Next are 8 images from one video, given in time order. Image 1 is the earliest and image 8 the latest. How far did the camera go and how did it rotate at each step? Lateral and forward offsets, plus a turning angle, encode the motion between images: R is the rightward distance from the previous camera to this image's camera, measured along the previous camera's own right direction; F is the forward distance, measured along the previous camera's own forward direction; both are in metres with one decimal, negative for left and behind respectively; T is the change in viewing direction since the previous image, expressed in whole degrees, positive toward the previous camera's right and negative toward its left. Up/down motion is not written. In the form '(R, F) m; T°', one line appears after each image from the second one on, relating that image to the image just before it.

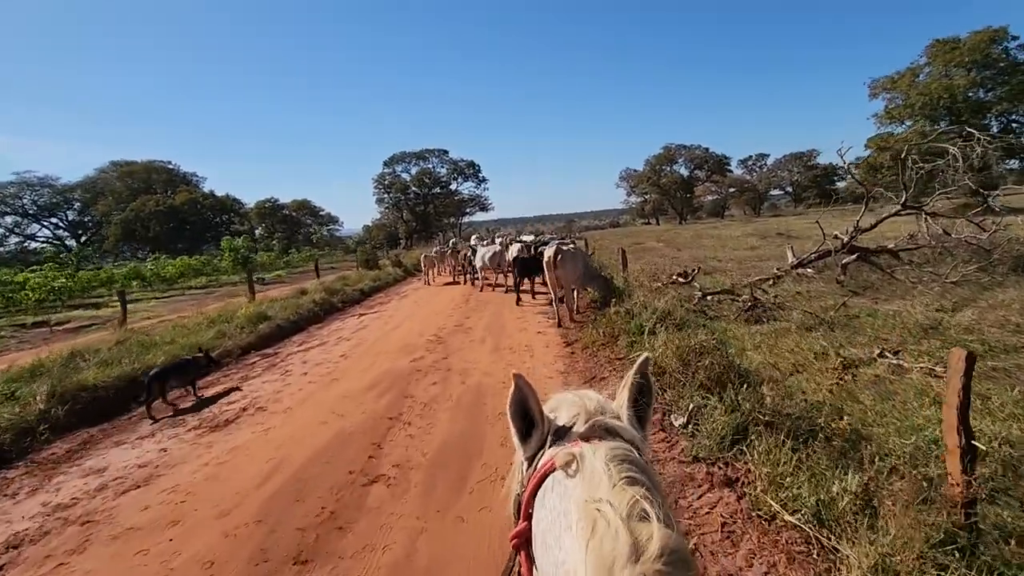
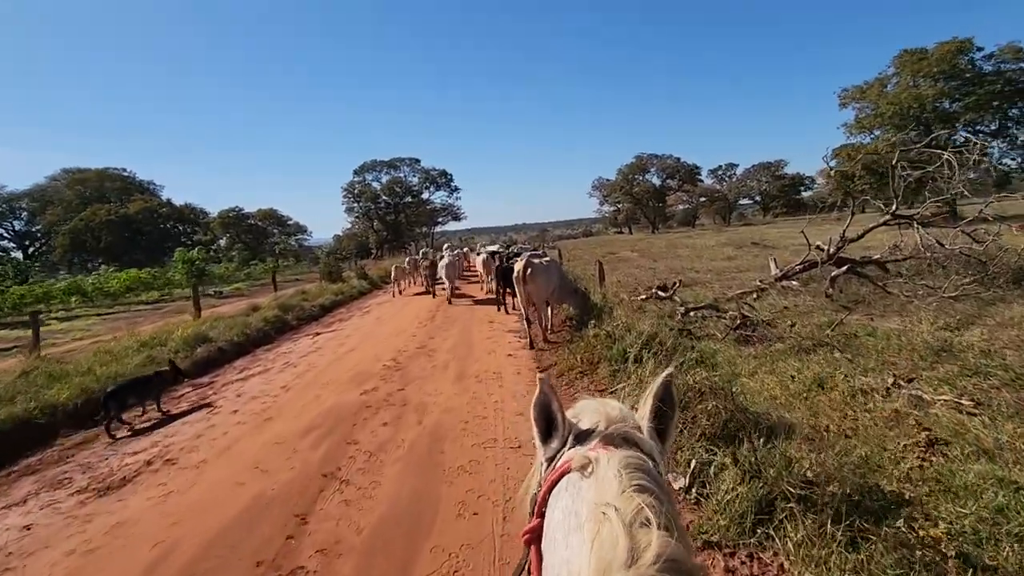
(+0.1, +1.1) m; +3°
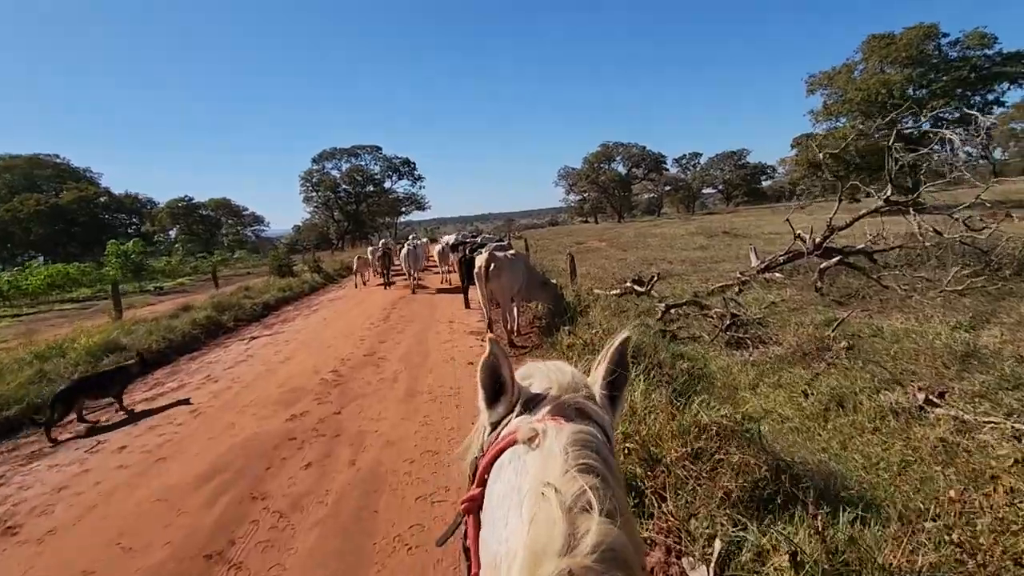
(+0.1, +1.4) m; +4°
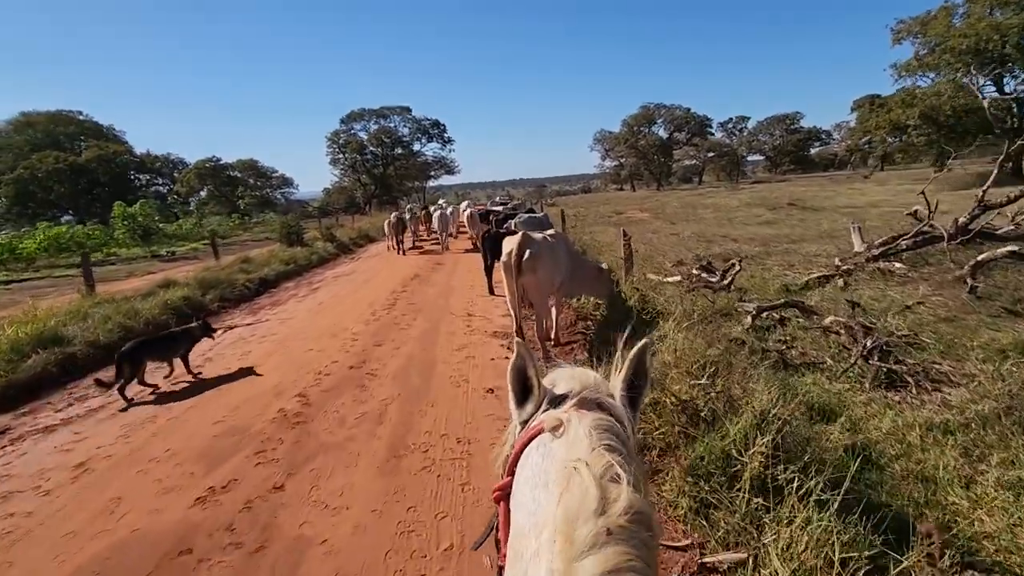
(-0.1, +2.7) m; -3°
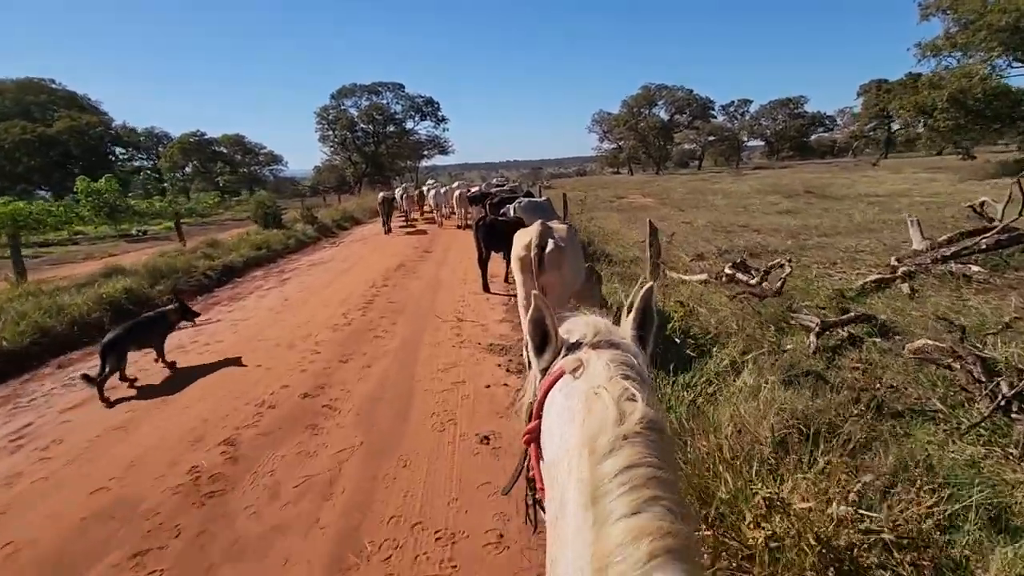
(-0.1, +1.7) m; +1°
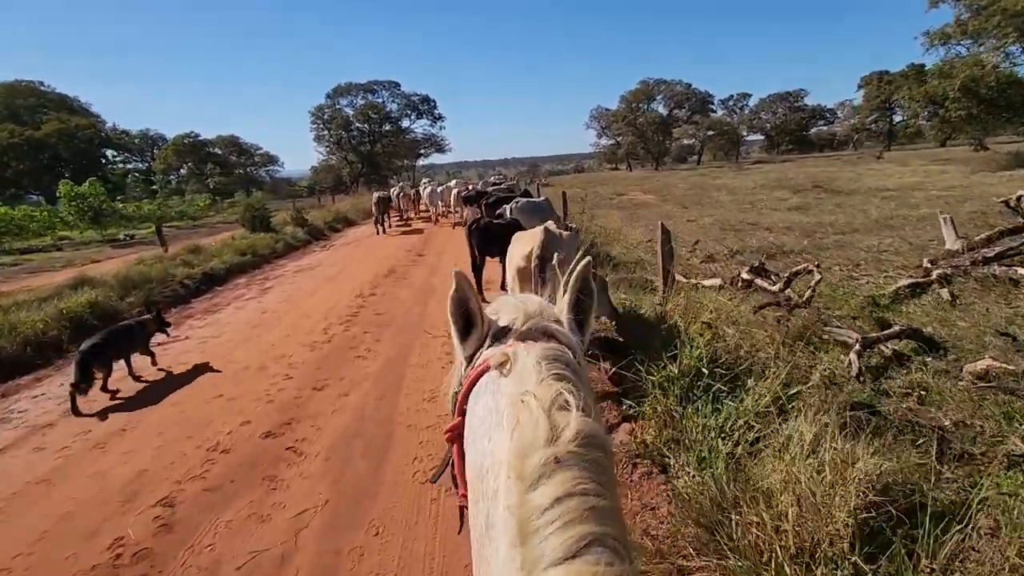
(0.0, +0.8) m; 0°
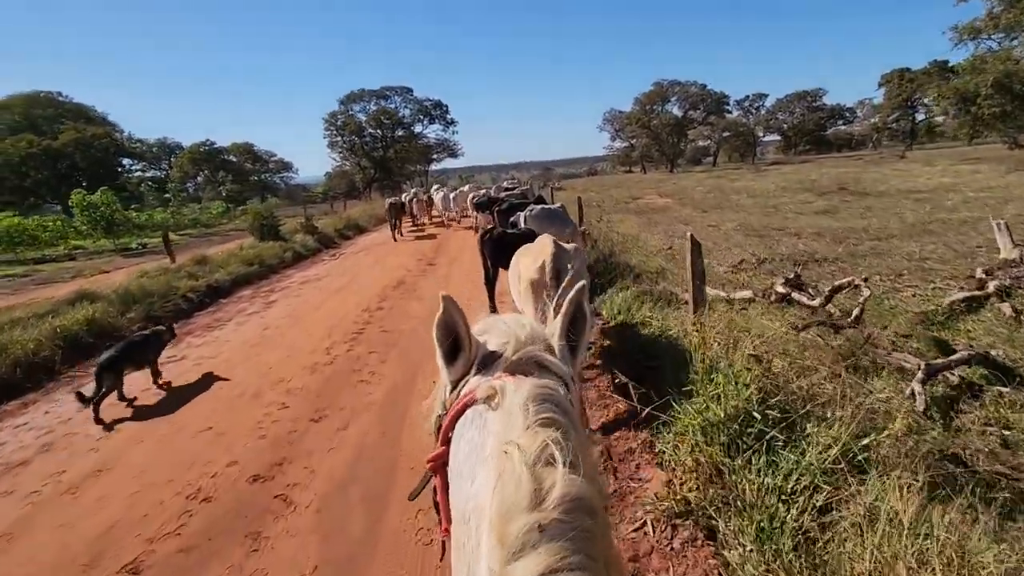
(0.0, +0.6) m; -1°
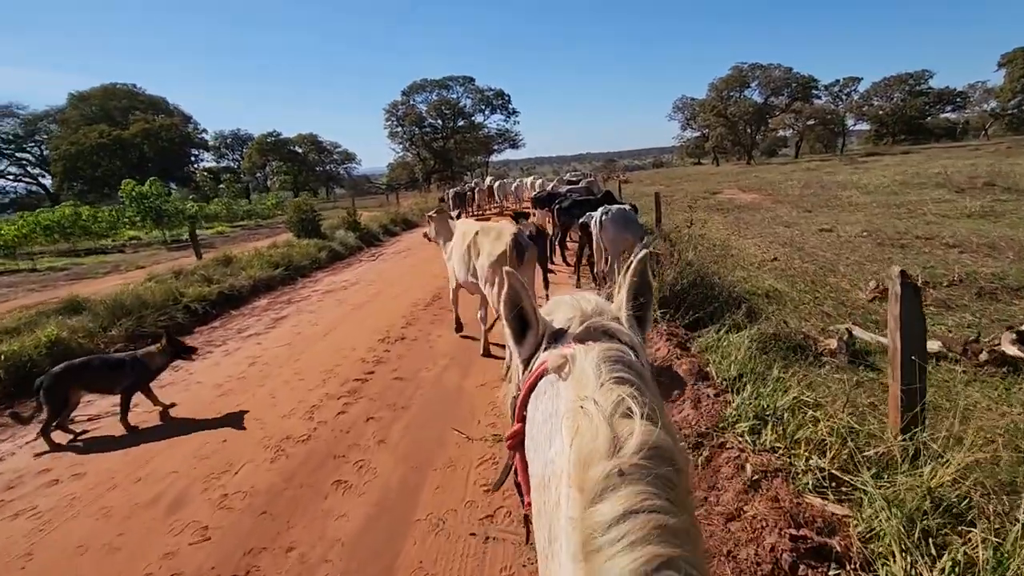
(-0.1, +2.4) m; -6°
